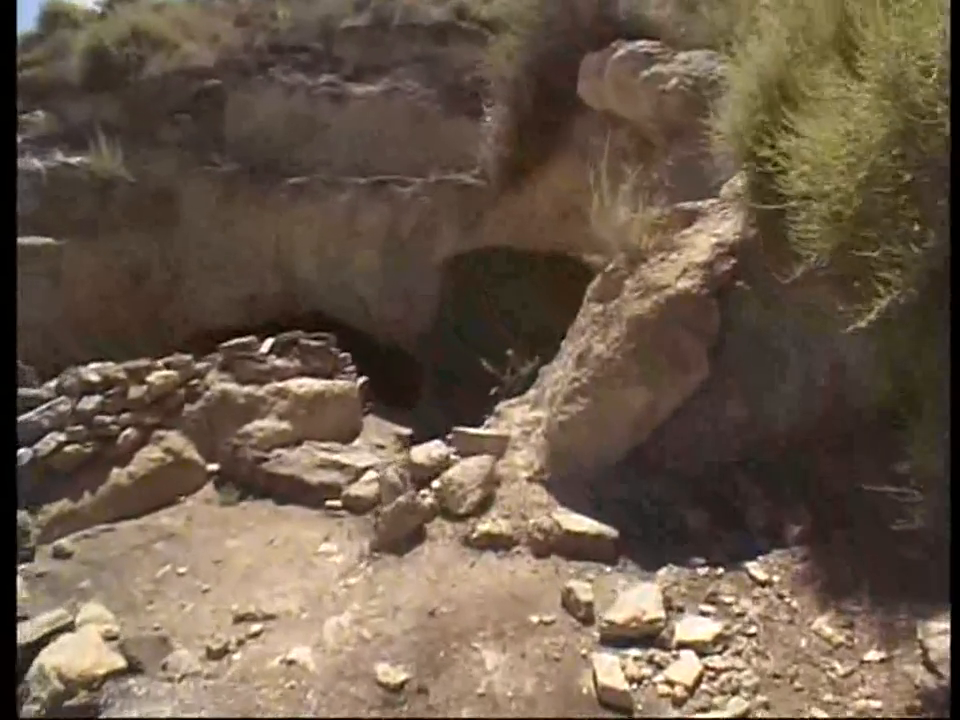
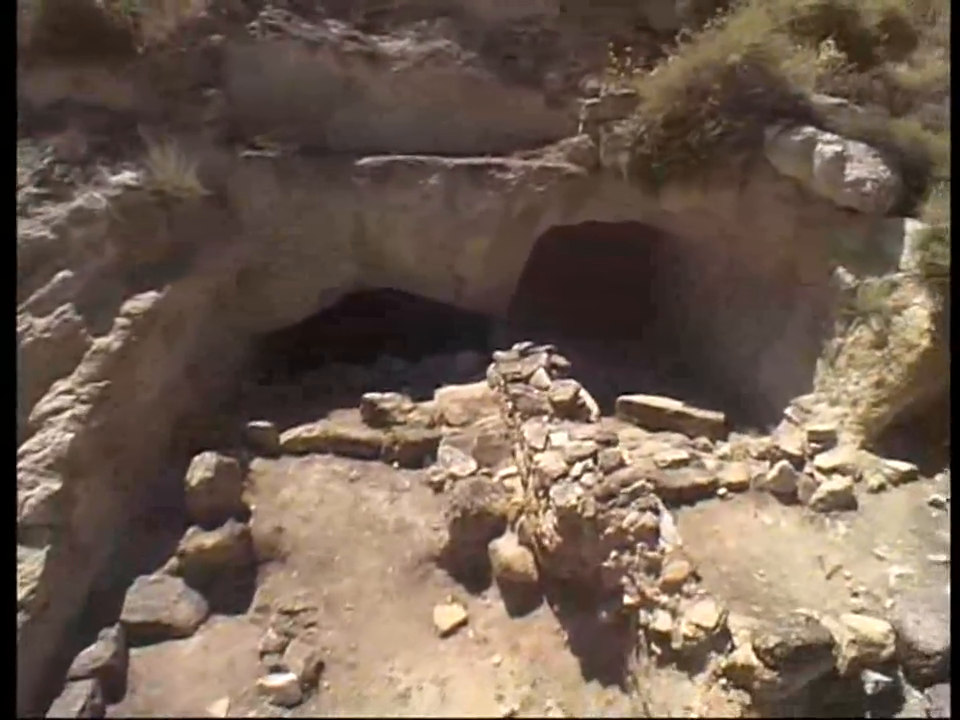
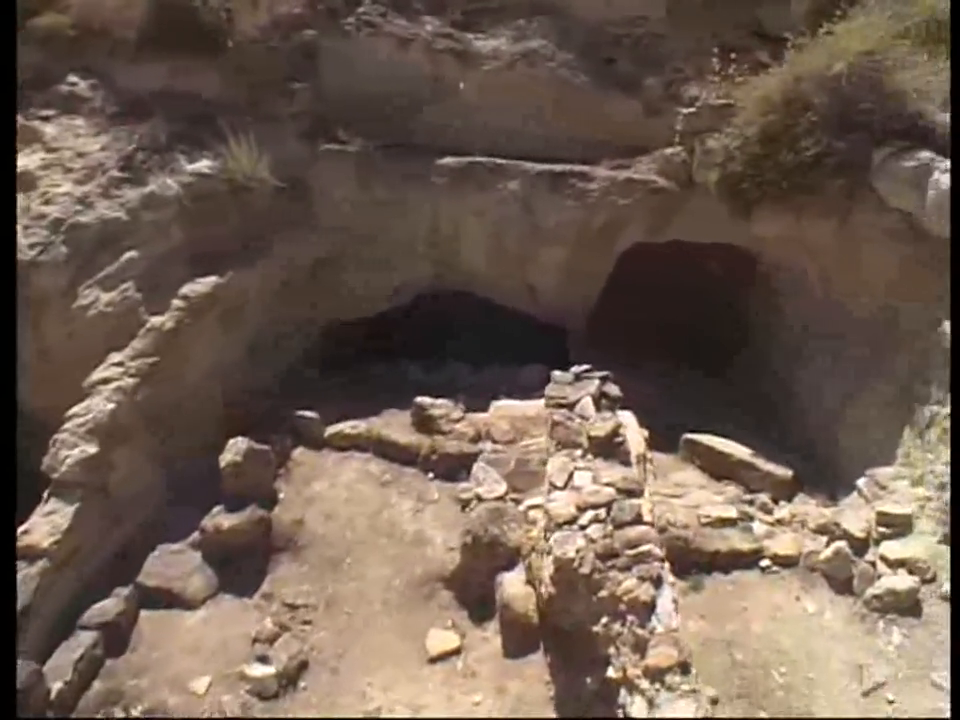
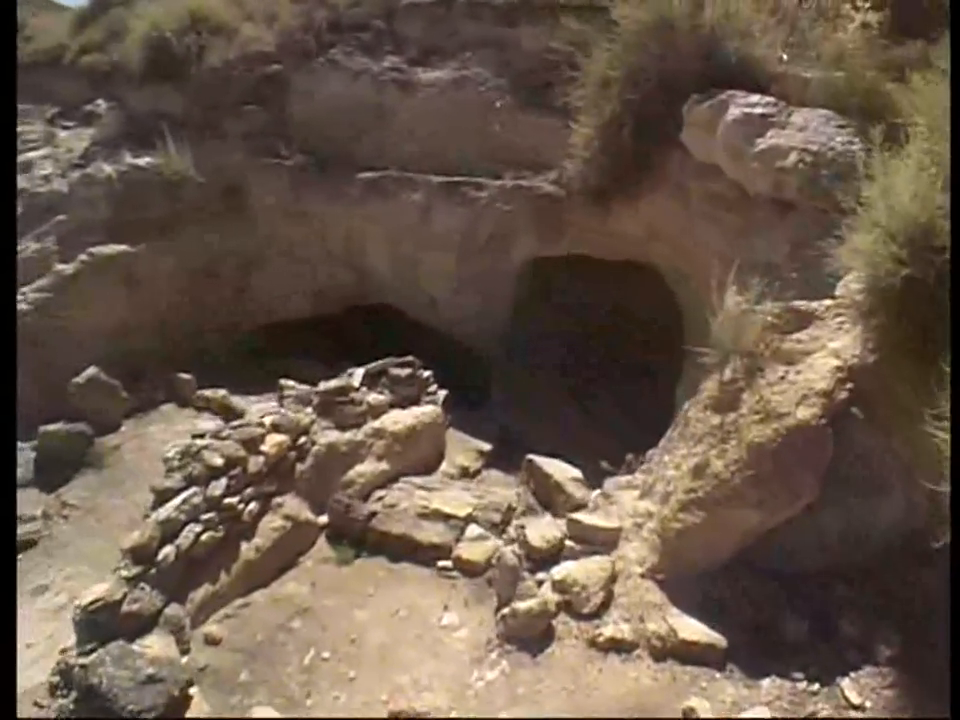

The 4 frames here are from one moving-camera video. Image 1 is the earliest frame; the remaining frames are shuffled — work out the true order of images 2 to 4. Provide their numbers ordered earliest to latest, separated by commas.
4, 3, 2
